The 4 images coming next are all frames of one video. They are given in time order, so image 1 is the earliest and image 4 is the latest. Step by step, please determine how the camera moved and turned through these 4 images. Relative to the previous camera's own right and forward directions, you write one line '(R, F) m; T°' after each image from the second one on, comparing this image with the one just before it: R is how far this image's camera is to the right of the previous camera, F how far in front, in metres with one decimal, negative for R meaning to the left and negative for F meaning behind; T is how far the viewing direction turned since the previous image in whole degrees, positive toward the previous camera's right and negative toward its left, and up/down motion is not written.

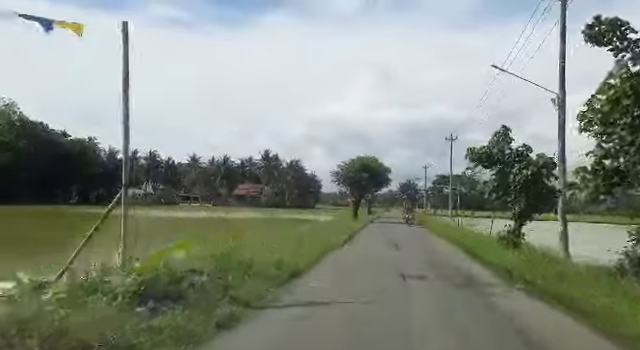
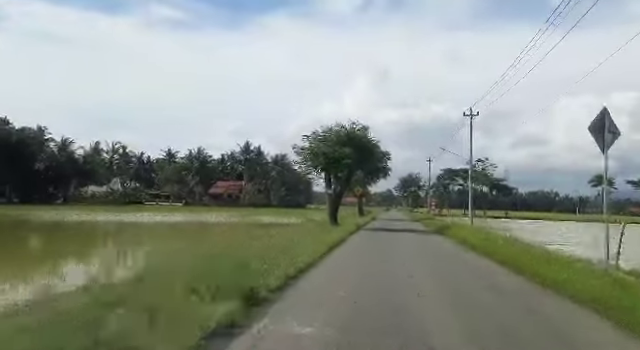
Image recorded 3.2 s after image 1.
(+1.3, +10.0) m; 0°
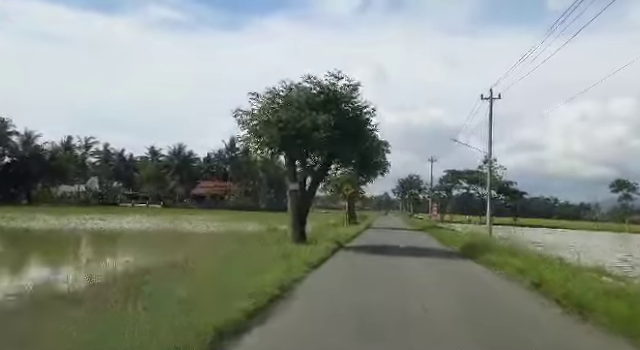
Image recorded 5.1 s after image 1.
(+0.7, +5.7) m; 0°
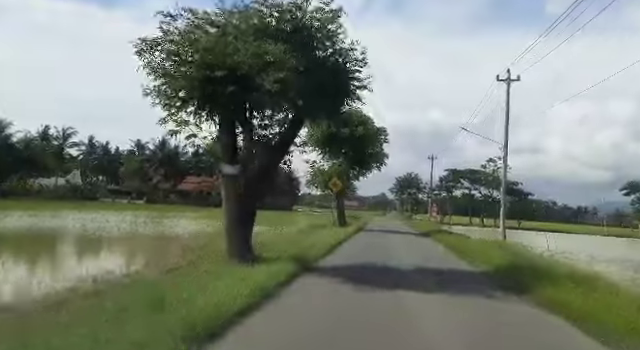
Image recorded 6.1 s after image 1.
(+0.5, +3.5) m; 0°
